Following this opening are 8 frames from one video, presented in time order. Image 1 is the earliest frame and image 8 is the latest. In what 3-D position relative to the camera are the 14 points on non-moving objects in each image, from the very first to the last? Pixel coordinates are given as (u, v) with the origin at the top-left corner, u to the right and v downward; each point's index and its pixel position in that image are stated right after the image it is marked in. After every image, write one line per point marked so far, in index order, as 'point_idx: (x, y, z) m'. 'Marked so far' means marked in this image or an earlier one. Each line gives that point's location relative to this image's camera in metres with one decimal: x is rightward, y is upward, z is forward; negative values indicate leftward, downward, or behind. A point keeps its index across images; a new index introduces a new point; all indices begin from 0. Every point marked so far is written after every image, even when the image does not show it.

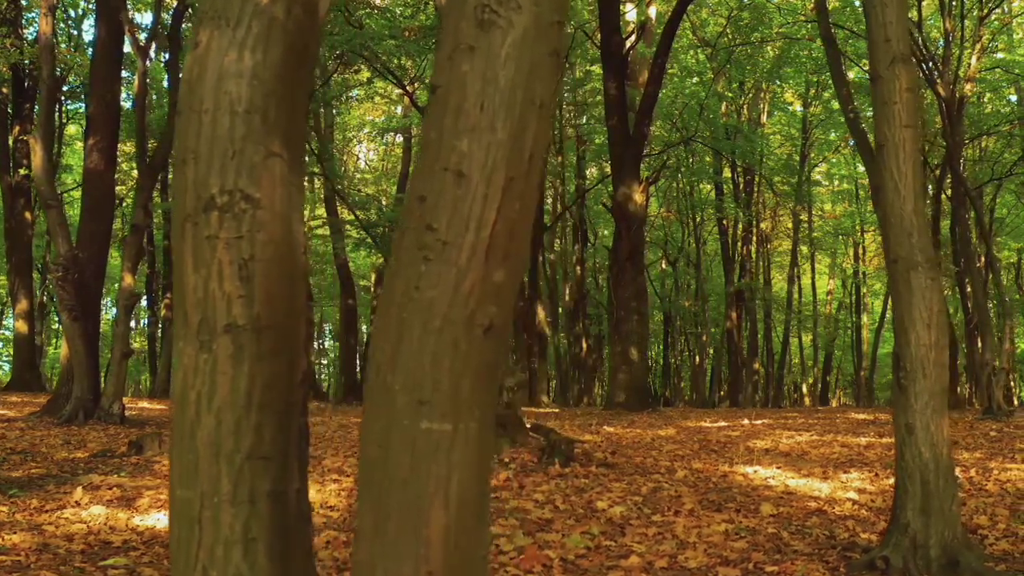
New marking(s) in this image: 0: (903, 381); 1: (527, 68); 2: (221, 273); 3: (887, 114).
0: (+1.9, -0.5, +3.7) m
1: (0.0, +0.4, +1.5) m
2: (-0.7, 0.0, +1.8) m
3: (+1.9, +0.9, +3.8) m
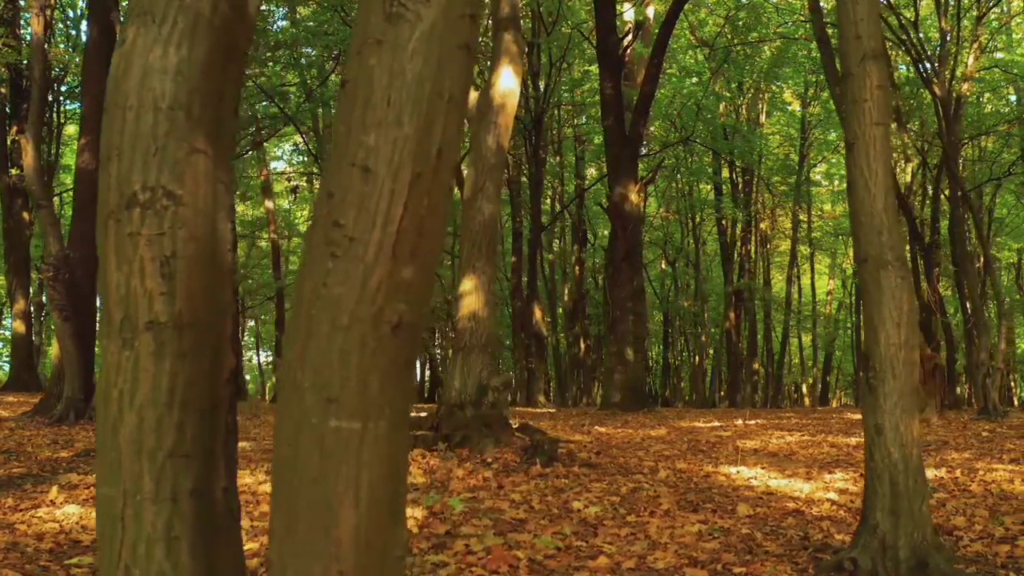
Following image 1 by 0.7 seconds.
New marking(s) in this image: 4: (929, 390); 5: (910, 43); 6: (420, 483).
0: (+1.8, -0.5, +3.7) m
1: (-0.2, +0.4, +1.5) m
2: (-0.9, 0.0, +1.8) m
3: (+1.7, +0.9, +3.8) m
4: (+6.9, -1.7, +12.5) m
5: (+8.7, +5.3, +16.4) m
6: (-0.7, -1.5, +5.6) m
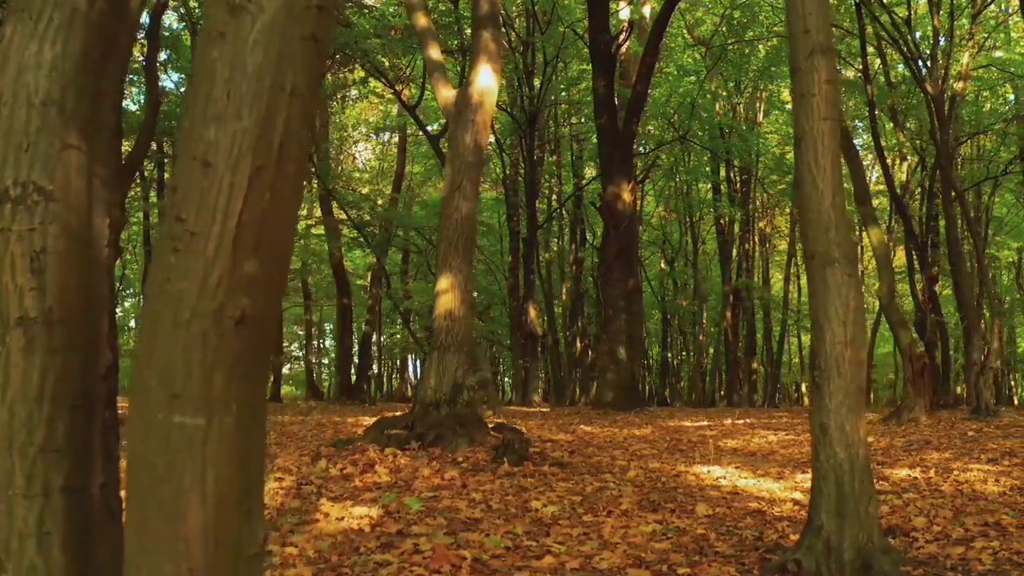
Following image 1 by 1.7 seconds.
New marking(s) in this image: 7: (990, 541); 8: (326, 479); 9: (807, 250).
0: (+1.5, -0.4, +3.6) m
1: (-0.5, +0.5, +1.5) m
2: (-1.2, +0.1, +1.8) m
3: (+1.5, +0.9, +3.8) m
4: (+6.7, -1.7, +12.4) m
5: (+8.5, +5.3, +16.3) m
6: (-1.0, -1.4, +5.6) m
7: (+2.6, -1.4, +4.2) m
8: (-1.4, -1.5, +5.7) m
9: (+1.5, +0.2, +3.7) m
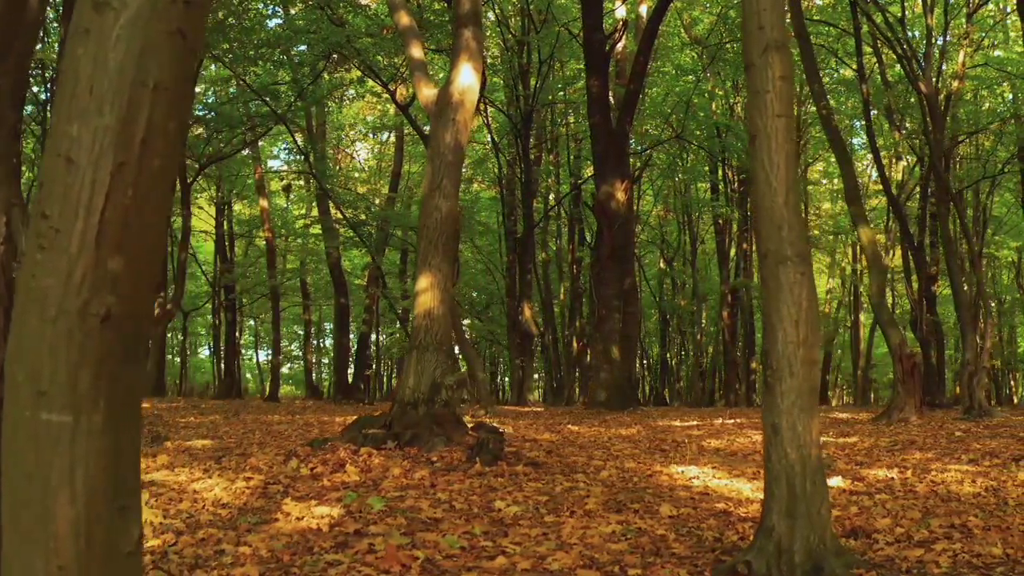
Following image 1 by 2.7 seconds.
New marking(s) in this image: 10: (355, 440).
0: (+1.2, -0.4, +3.6) m
1: (-0.7, +0.5, +1.4) m
2: (-1.4, +0.1, +1.7) m
3: (+1.2, +0.9, +3.7) m
4: (+6.5, -1.7, +12.4) m
5: (+8.4, +5.3, +16.2) m
6: (-1.2, -1.4, +5.6) m
7: (+2.4, -1.4, +4.2) m
8: (-1.6, -1.4, +5.7) m
9: (+1.2, +0.2, +3.7) m
10: (-1.6, -1.5, +7.5) m
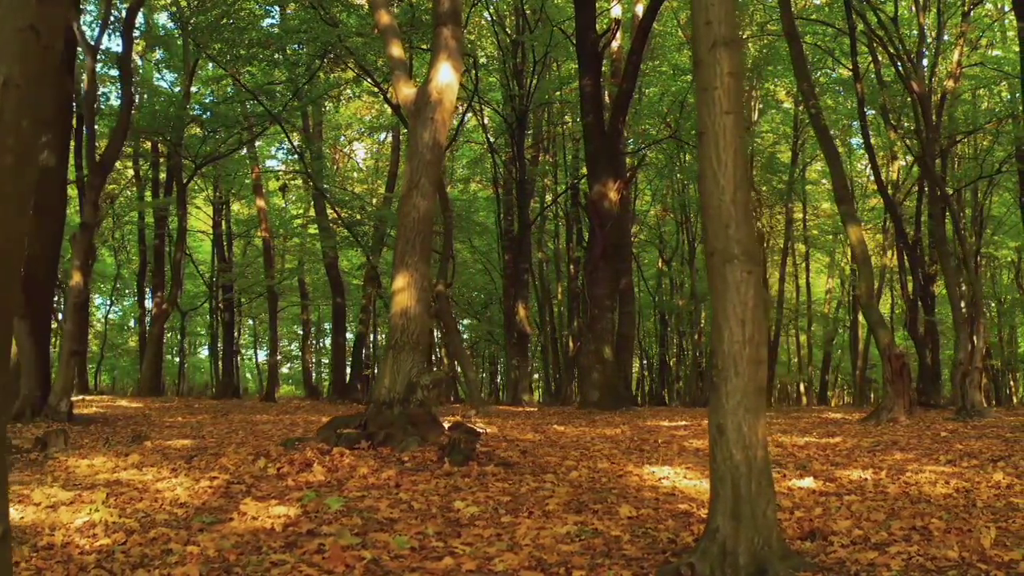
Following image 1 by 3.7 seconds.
0: (+1.0, -0.4, +3.6) m
1: (-1.0, +0.5, +1.4) m
2: (-1.7, +0.1, +1.7) m
3: (+1.0, +0.9, +3.7) m
4: (+6.3, -1.7, +12.3) m
5: (+8.2, +5.3, +16.1) m
6: (-1.4, -1.4, +5.6) m
7: (+2.1, -1.4, +4.1) m
8: (-1.9, -1.4, +5.7) m
9: (+0.9, +0.2, +3.6) m
10: (-1.8, -1.5, +7.4) m
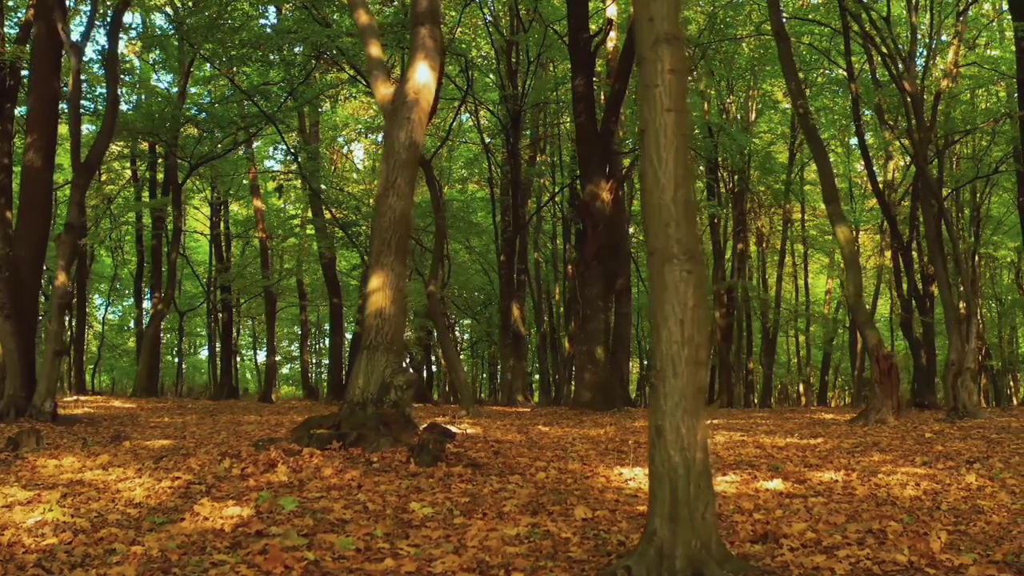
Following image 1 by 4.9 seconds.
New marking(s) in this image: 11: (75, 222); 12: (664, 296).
0: (+0.7, -0.4, +3.5) m
1: (-1.3, +0.5, +1.4) m
2: (-2.0, +0.1, +1.7) m
3: (+0.7, +0.9, +3.7) m
4: (+6.0, -1.7, +12.2) m
5: (+8.0, +5.3, +16.0) m
6: (-1.7, -1.4, +5.5) m
7: (+1.9, -1.4, +4.1) m
8: (-2.2, -1.4, +5.7) m
9: (+0.6, +0.2, +3.6) m
10: (-2.1, -1.5, +7.4) m
11: (-6.4, +1.0, +11.1) m
12: (+0.7, 0.0, +3.5) m
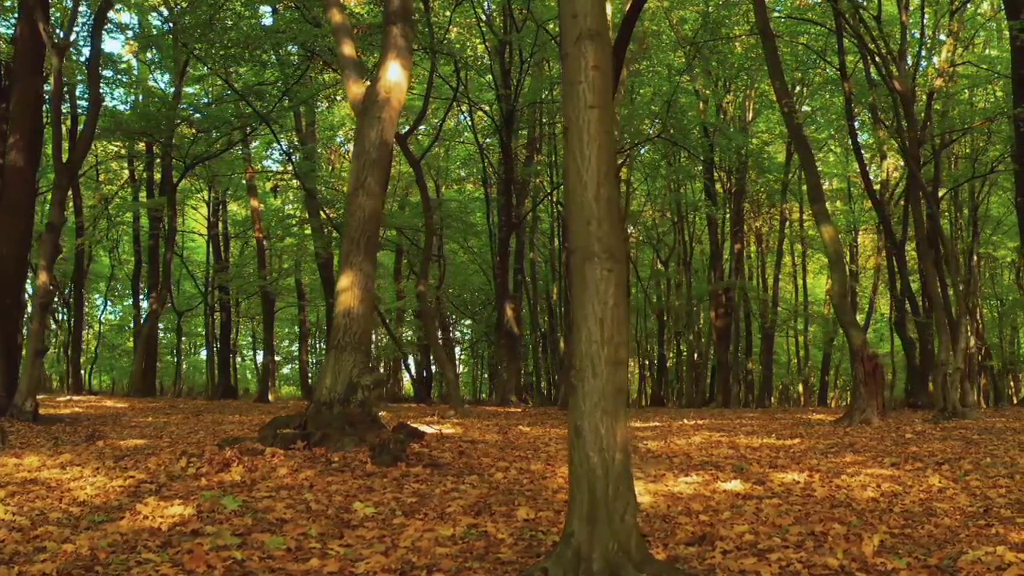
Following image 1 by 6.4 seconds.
0: (+0.3, -0.4, +3.5) m
1: (-1.7, +0.5, +1.4) m
2: (-2.4, +0.1, +1.7) m
3: (+0.3, +0.9, +3.6) m
4: (+5.7, -1.7, +12.1) m
5: (+7.8, +5.3, +15.9) m
6: (-2.1, -1.4, +5.5) m
7: (+1.5, -1.4, +4.0) m
8: (-2.5, -1.4, +5.7) m
9: (+0.3, +0.2, +3.6) m
10: (-2.4, -1.5, +7.4) m
11: (-6.7, +1.0, +11.1) m
12: (+0.3, 0.0, +3.5) m
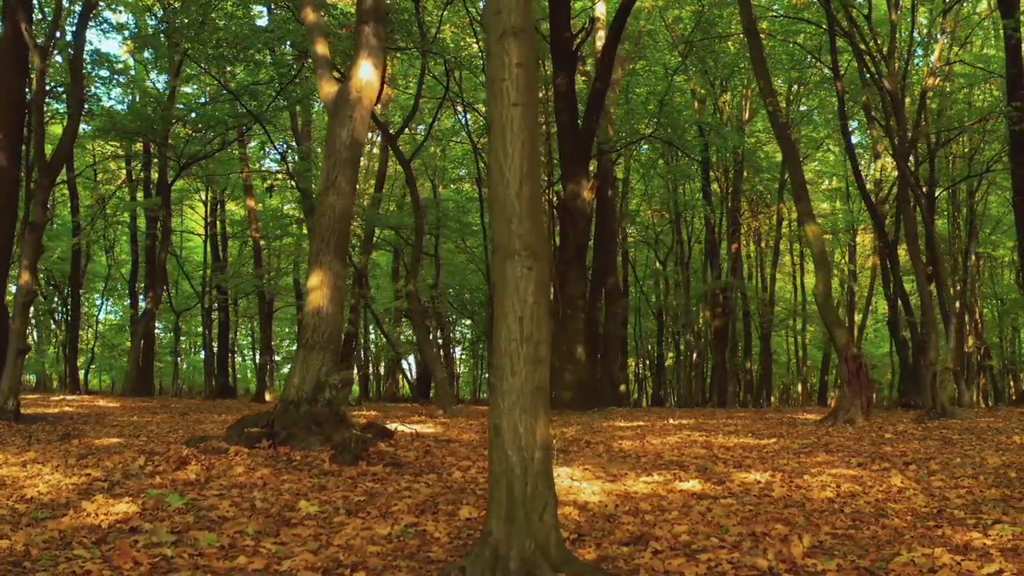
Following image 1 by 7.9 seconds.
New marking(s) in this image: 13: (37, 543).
0: (-0.1, -0.4, +3.5) m
1: (-2.1, +0.5, +1.4) m
2: (-2.8, +0.1, +1.7) m
3: (-0.1, +0.9, +3.6) m
4: (+5.5, -1.7, +12.0) m
5: (+7.5, +5.3, +15.8) m
6: (-2.4, -1.4, +5.5) m
7: (+1.1, -1.4, +4.0) m
8: (-2.9, -1.4, +5.7) m
9: (-0.1, +0.2, +3.6) m
10: (-2.7, -1.5, +7.4) m
11: (-7.0, +1.0, +11.2) m
12: (0.0, 0.0, +3.5) m
13: (-2.5, -1.4, +4.0) m
